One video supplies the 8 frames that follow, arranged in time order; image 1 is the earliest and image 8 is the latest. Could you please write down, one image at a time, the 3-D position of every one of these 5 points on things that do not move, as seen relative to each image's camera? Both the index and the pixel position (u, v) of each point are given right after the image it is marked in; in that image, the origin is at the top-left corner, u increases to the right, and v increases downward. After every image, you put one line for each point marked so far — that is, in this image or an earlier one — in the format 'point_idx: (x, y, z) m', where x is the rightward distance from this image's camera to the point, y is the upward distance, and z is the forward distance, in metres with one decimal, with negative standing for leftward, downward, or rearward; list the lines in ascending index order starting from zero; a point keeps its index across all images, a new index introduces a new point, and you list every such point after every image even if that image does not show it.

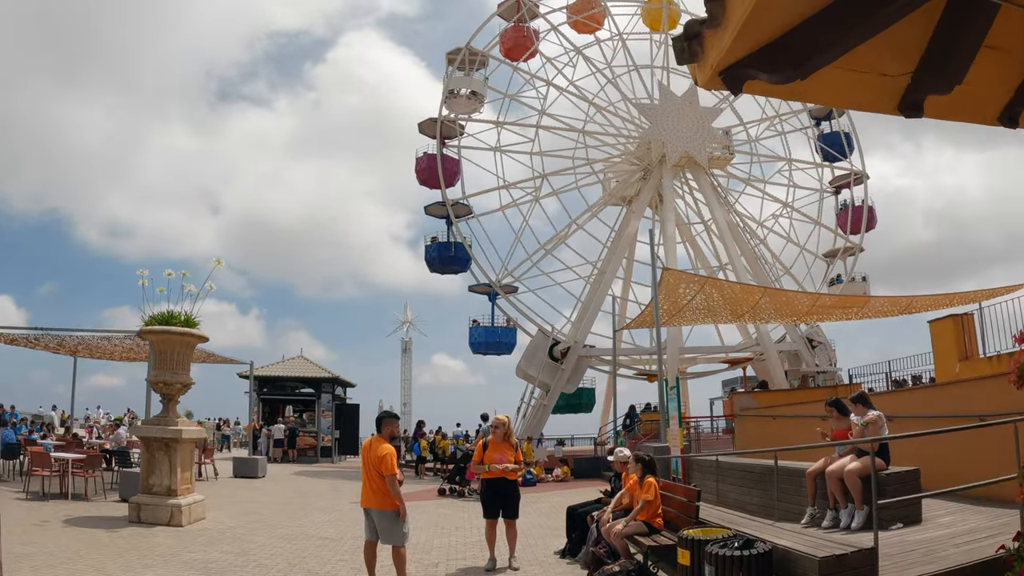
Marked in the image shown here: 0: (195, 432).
0: (-4.4, -2.0, +10.8) m
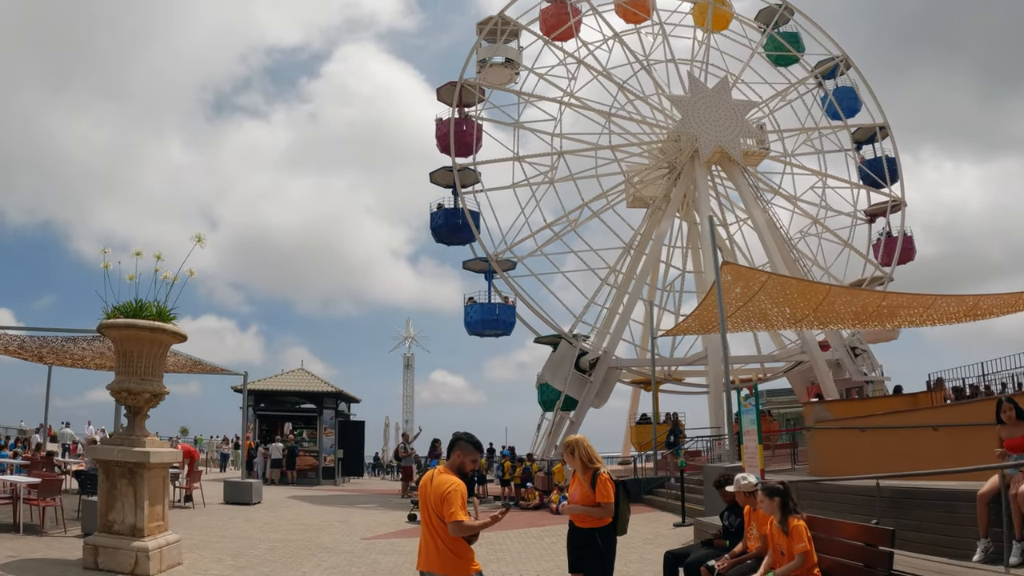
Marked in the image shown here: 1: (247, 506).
0: (-3.8, -1.8, +8.4) m
1: (-5.3, -4.4, +15.7) m
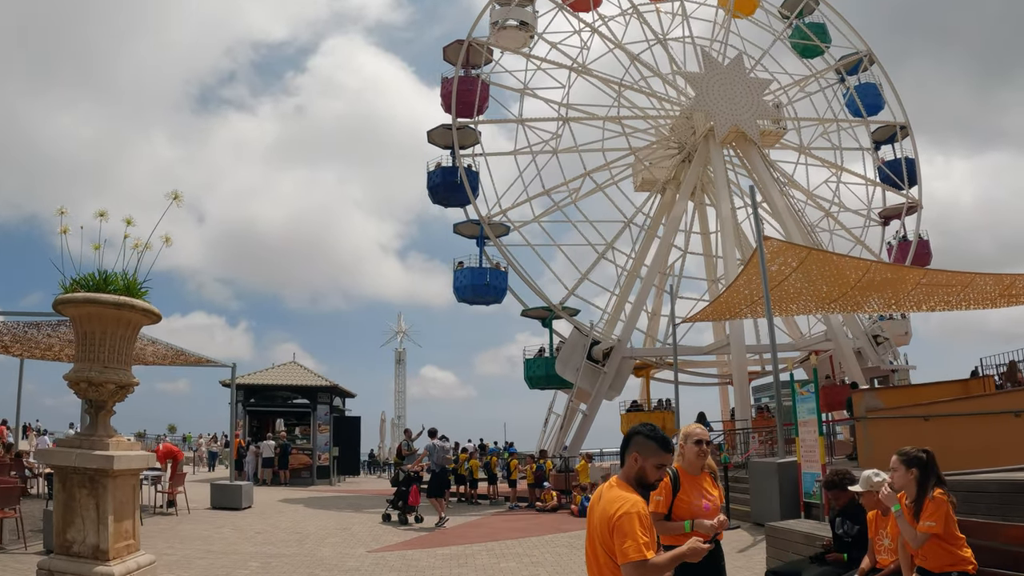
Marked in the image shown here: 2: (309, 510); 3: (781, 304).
0: (-3.4, -1.5, +6.9) m
1: (-5.0, -4.1, +14.2) m
2: (-4.0, -4.4, +15.3) m
3: (+6.9, -0.4, +19.7) m
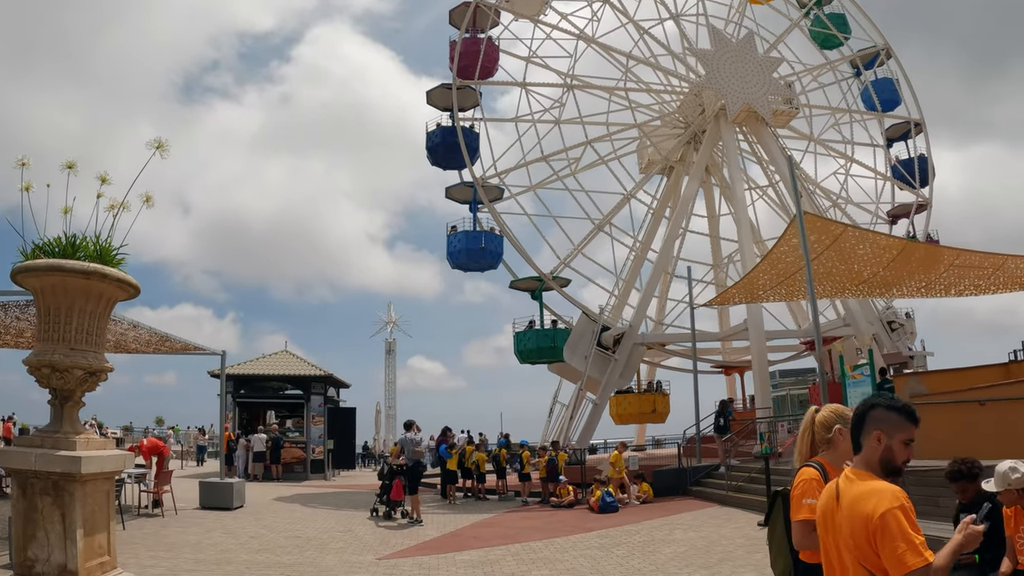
0: (-3.0, -1.3, +5.8) m
1: (-4.7, -3.7, +13.0) m
2: (-3.7, -4.0, +14.1) m
3: (+7.1, 0.0, +18.7) m
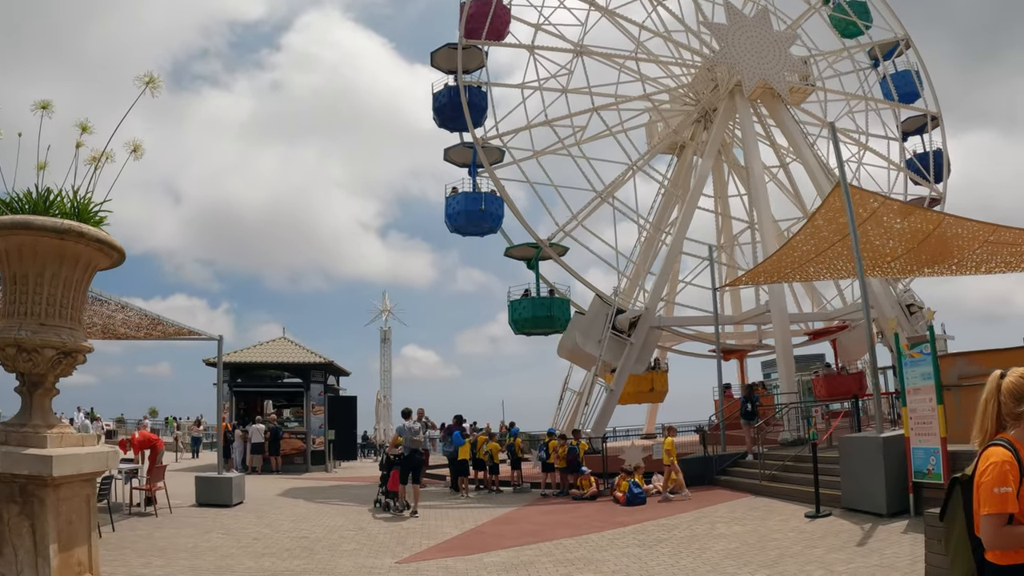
0: (-2.6, -1.1, +4.8) m
1: (-4.4, -3.4, +12.1) m
2: (-3.4, -3.7, +13.2) m
3: (+7.3, +0.5, +17.8) m
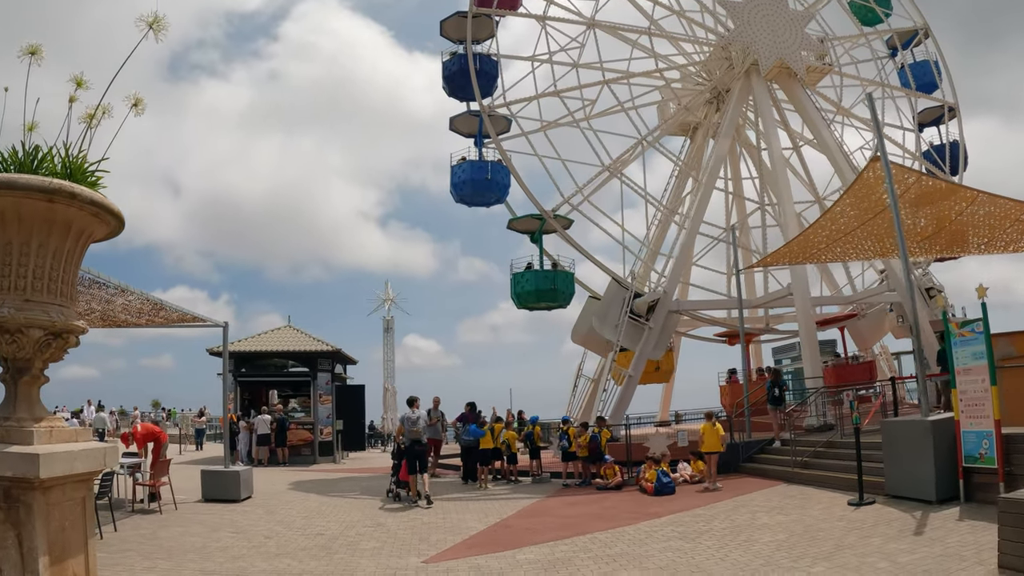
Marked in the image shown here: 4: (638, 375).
0: (-2.3, -0.9, +4.2) m
1: (-4.1, -3.2, +11.5) m
2: (-3.1, -3.4, +12.6) m
3: (+7.6, +1.0, +17.1) m
4: (+2.9, -2.0, +18.0) m
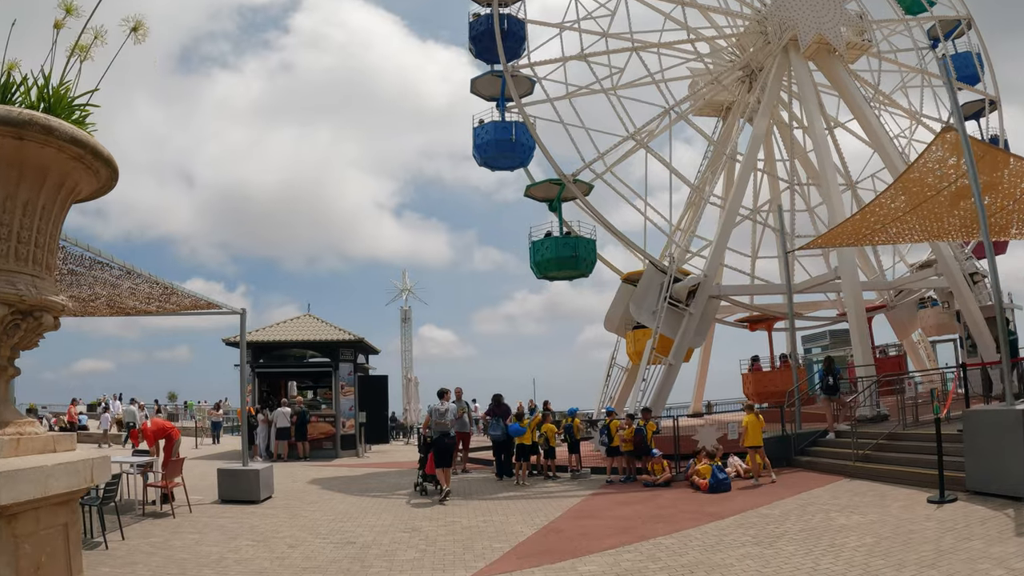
0: (-1.9, -0.8, +3.2) m
1: (-3.5, -2.9, +10.6) m
2: (-2.5, -3.2, +11.7) m
3: (+8.3, +1.4, +16.0) m
4: (+3.6, -1.7, +17.0) m
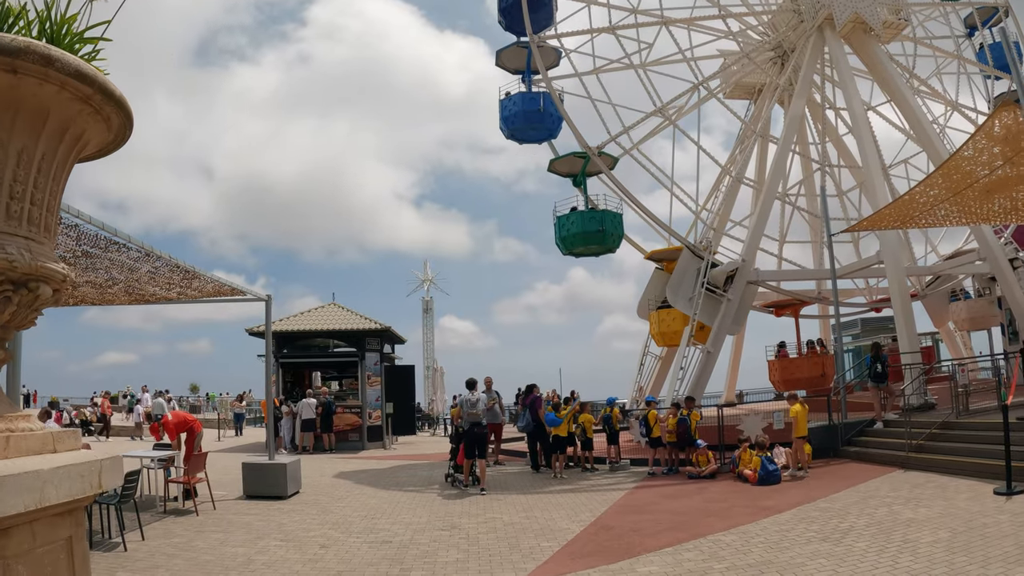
0: (-1.5, -0.7, +2.7) m
1: (-2.9, -2.8, +10.1) m
2: (-1.9, -2.9, +11.2) m
3: (+8.9, +1.7, +15.2) m
4: (+4.3, -1.3, +16.4) m
